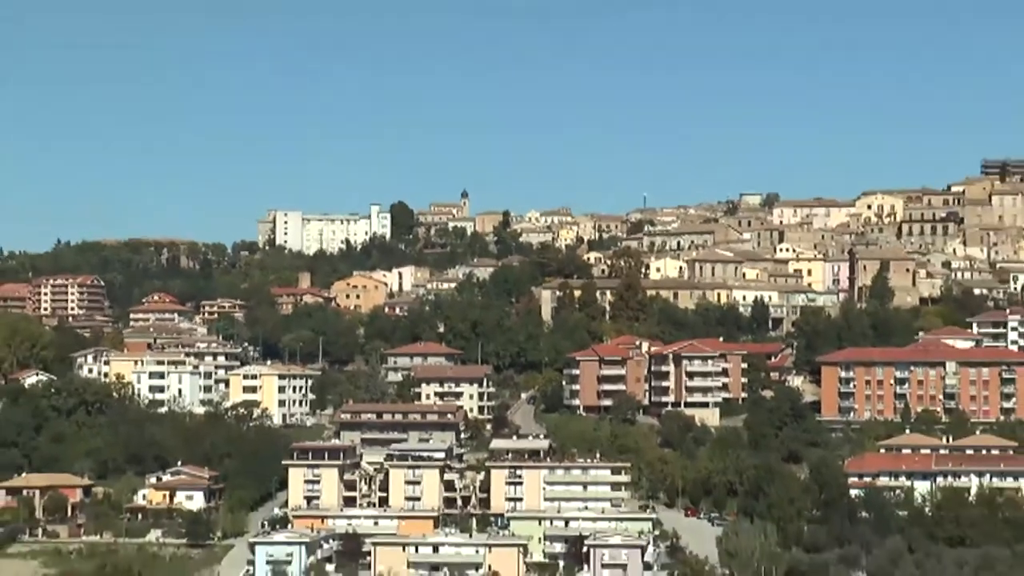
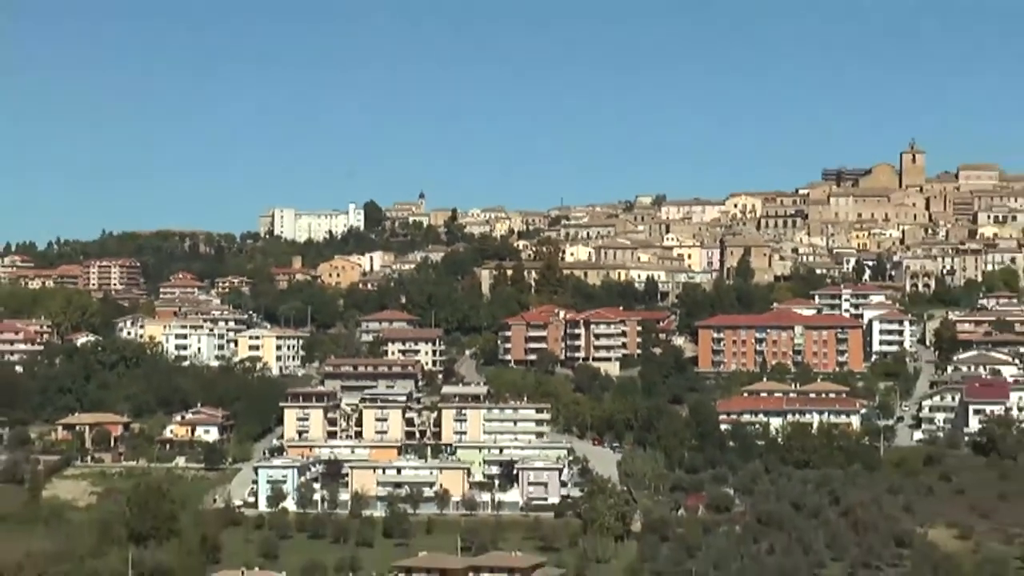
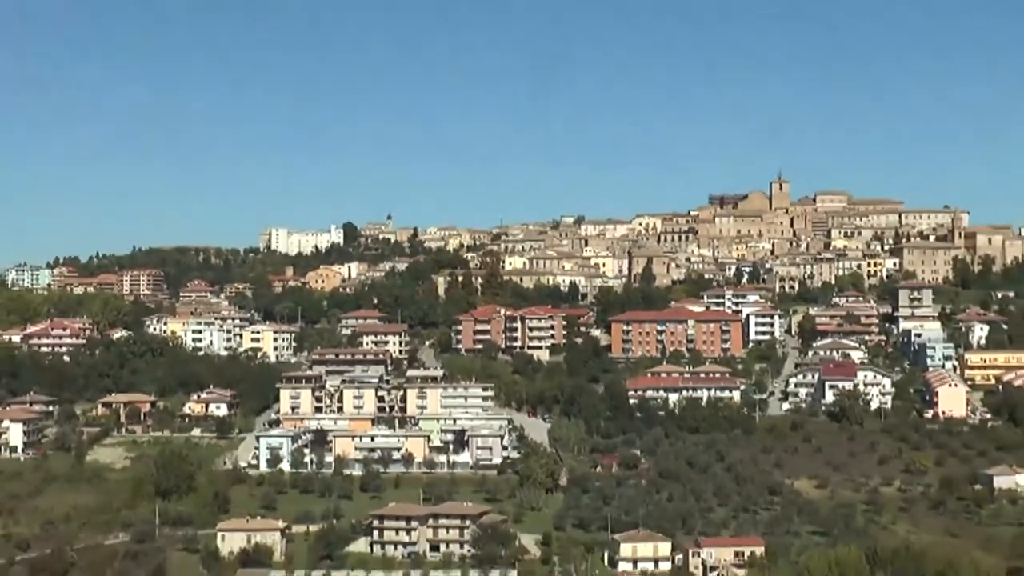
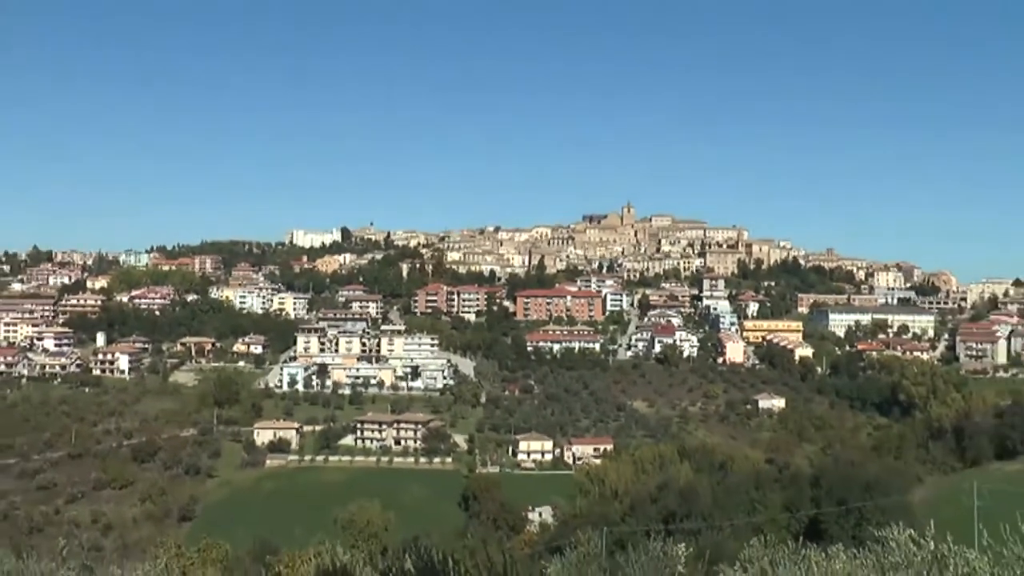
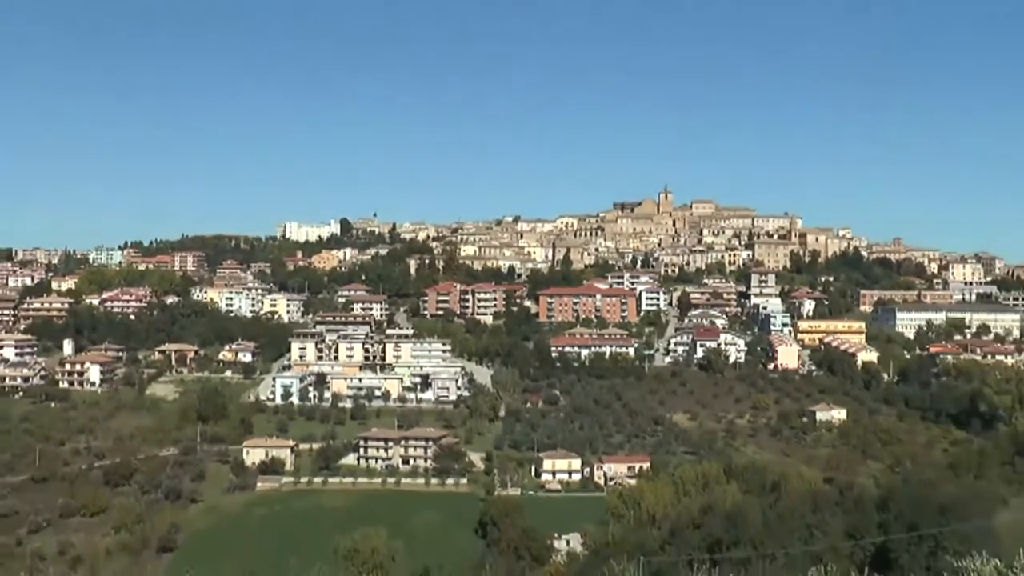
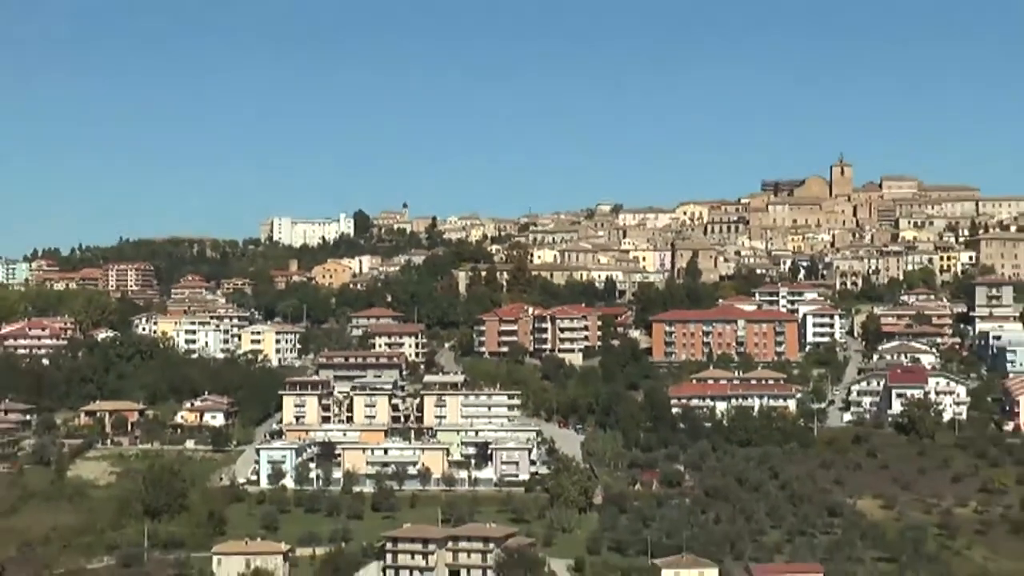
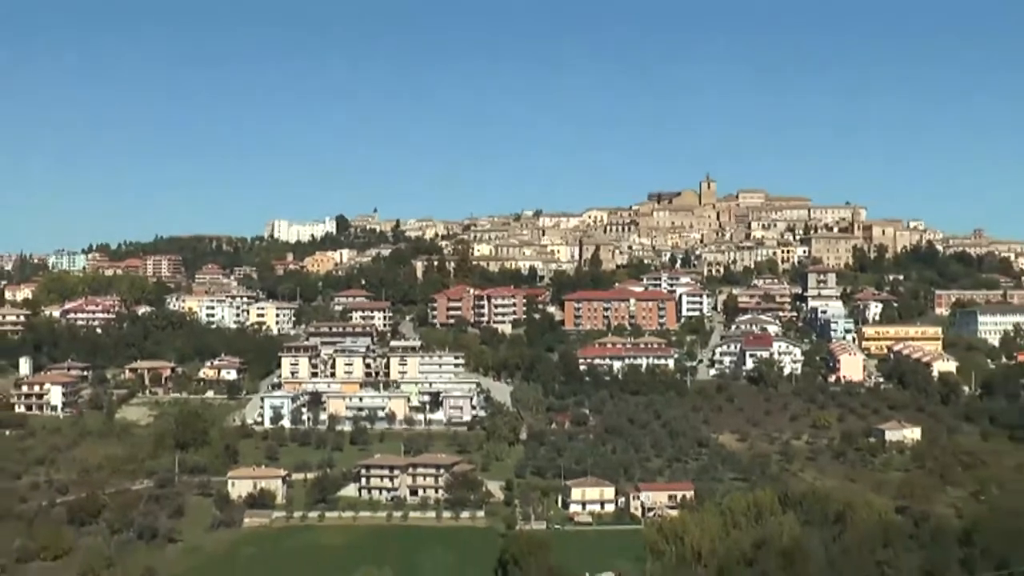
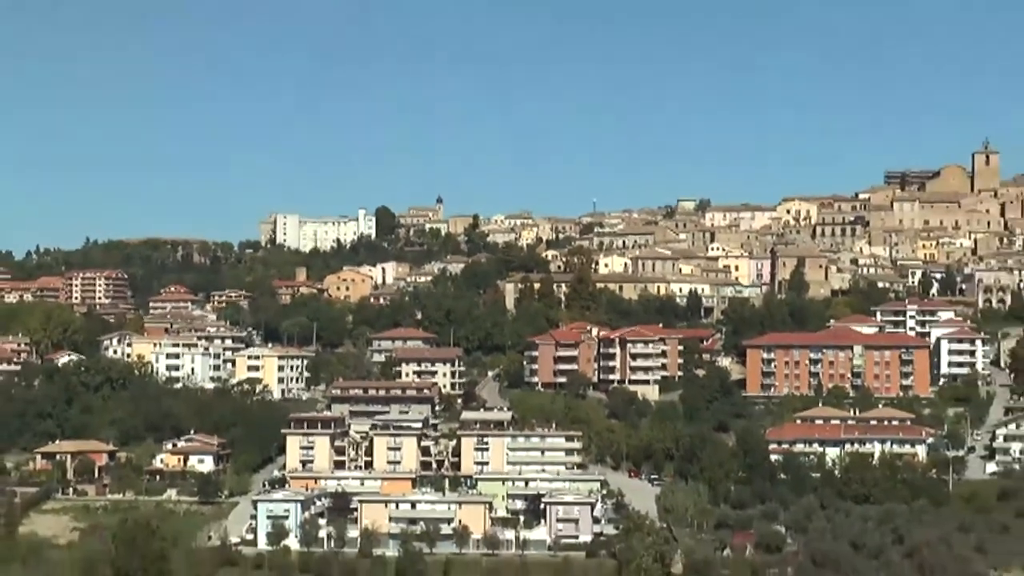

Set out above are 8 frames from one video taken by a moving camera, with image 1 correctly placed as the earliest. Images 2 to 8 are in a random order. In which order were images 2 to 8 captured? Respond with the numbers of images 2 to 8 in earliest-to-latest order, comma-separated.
8, 2, 6, 3, 7, 5, 4
